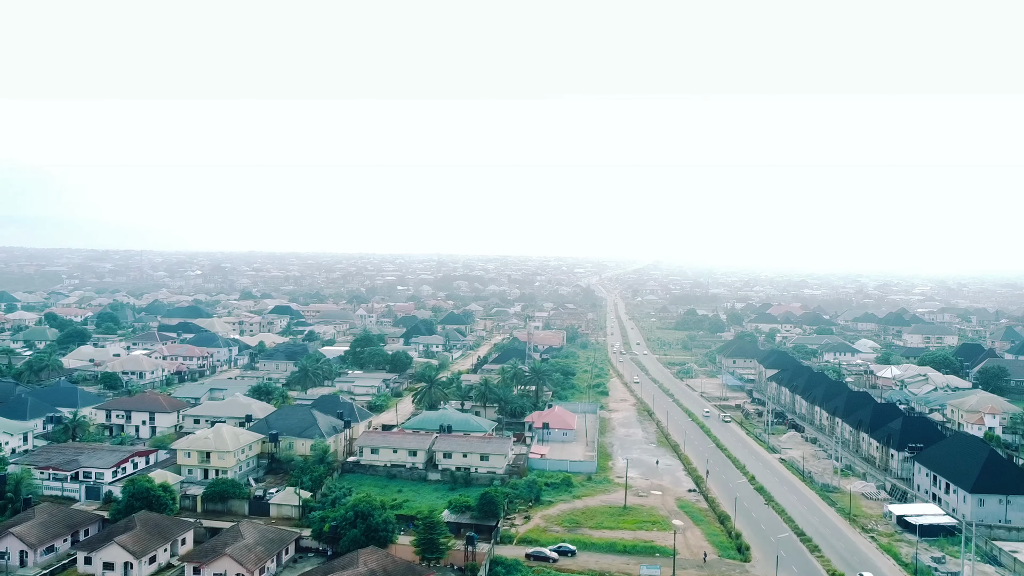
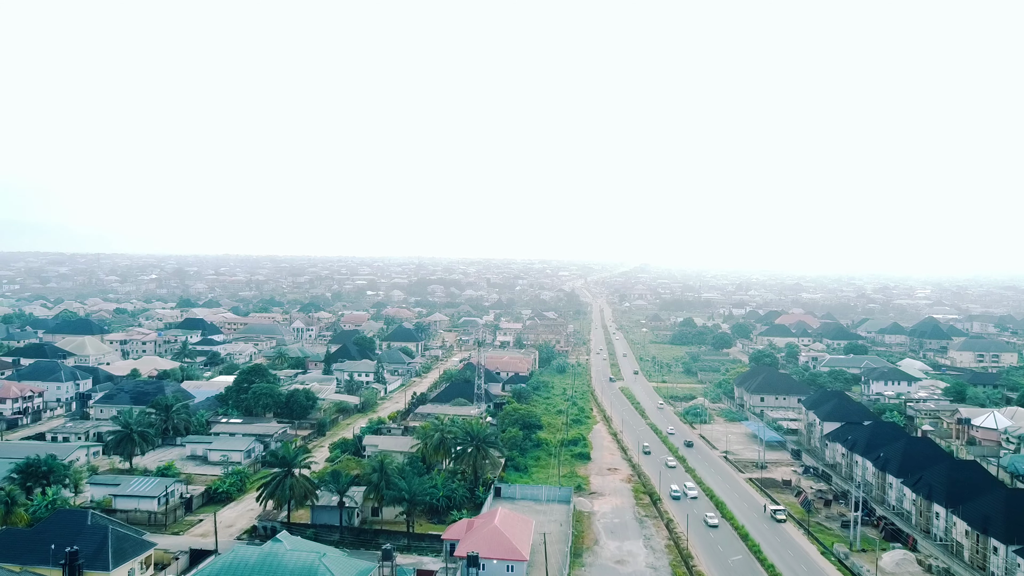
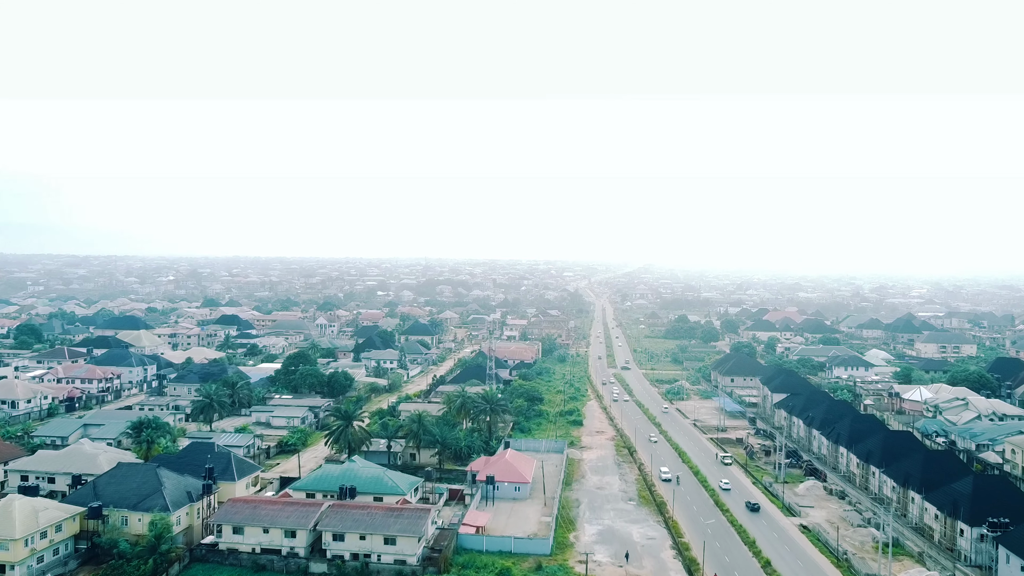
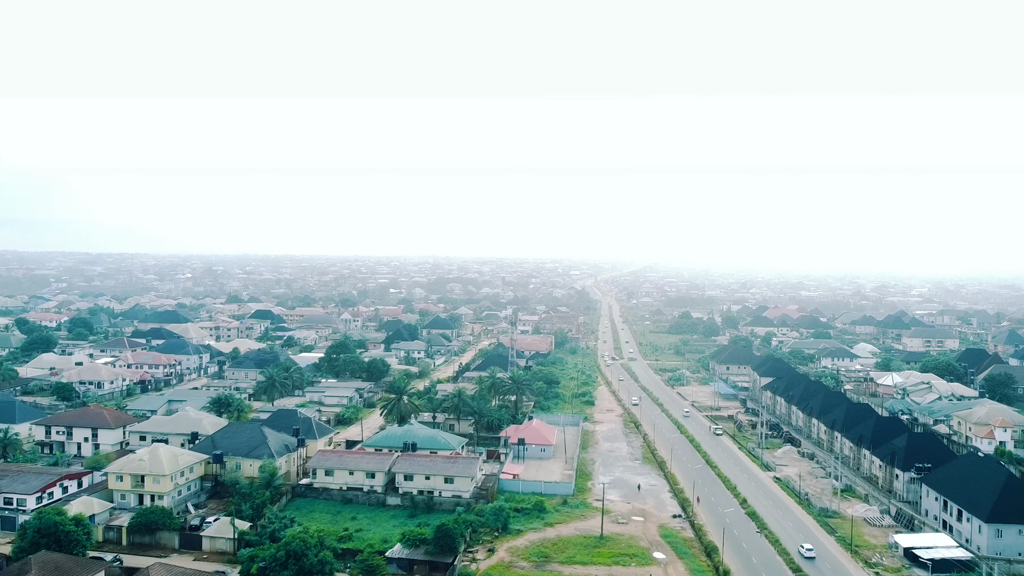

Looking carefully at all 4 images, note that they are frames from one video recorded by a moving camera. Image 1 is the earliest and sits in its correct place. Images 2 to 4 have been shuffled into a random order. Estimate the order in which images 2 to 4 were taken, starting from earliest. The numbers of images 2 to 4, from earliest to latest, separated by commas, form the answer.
4, 3, 2
